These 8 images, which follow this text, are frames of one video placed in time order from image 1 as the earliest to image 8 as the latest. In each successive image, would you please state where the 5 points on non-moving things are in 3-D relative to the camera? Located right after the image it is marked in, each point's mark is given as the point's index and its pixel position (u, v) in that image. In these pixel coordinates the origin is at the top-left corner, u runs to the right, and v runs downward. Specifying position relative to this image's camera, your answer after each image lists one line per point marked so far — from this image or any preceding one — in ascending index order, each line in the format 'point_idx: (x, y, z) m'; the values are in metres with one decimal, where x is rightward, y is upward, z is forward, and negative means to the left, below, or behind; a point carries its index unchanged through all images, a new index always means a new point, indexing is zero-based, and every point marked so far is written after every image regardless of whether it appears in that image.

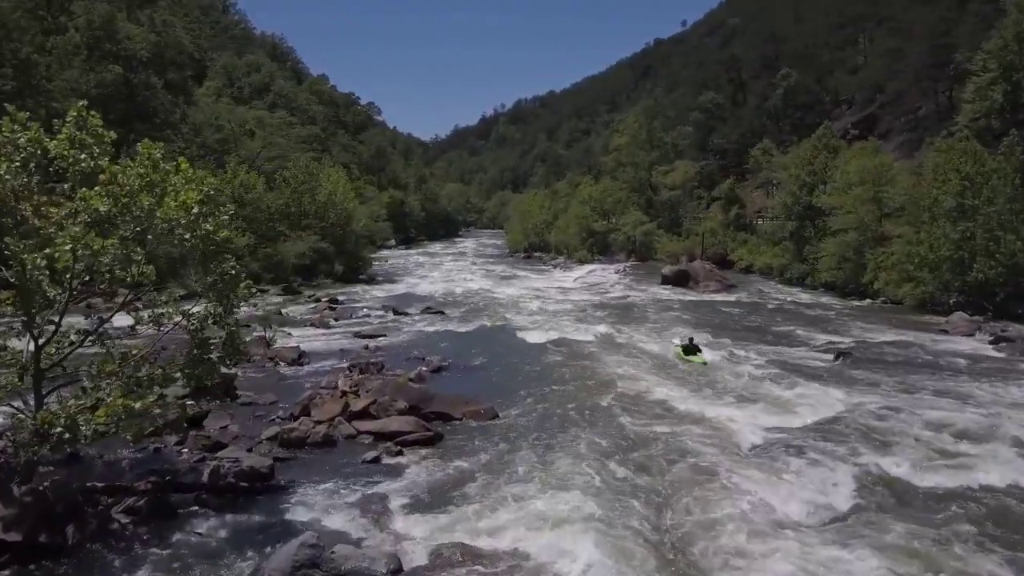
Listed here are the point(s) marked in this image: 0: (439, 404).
0: (-1.5, -2.3, +16.0) m
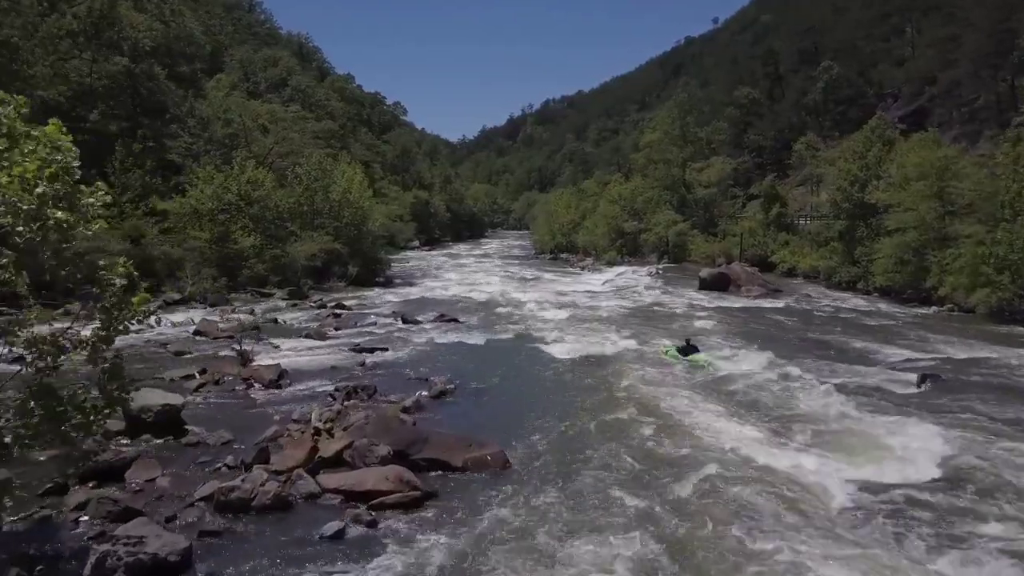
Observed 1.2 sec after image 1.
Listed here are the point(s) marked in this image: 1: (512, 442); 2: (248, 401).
0: (-1.2, -2.5, +12.6) m
1: (0.0, -2.9, +15.2) m
2: (-5.2, -2.2, +15.9) m
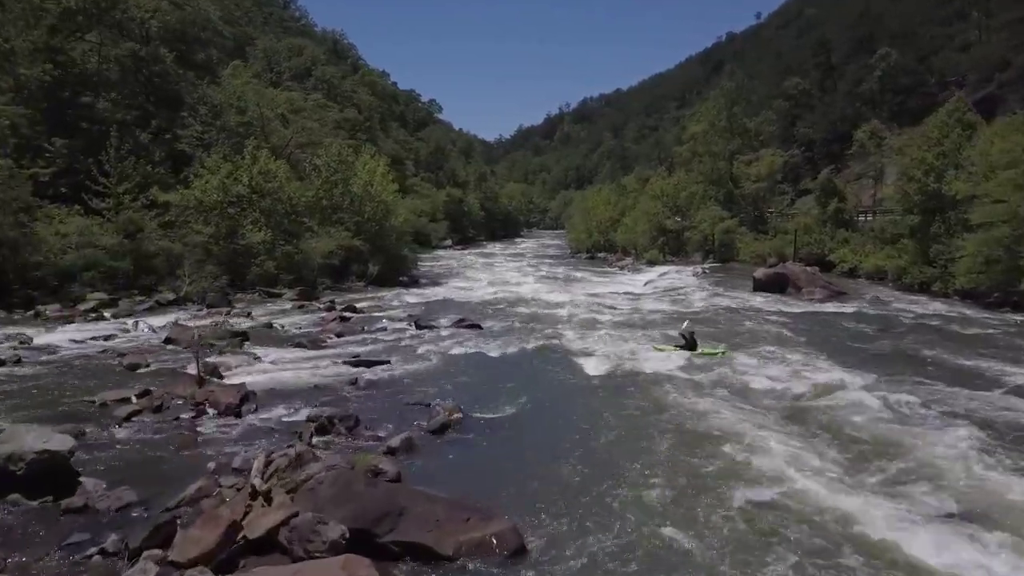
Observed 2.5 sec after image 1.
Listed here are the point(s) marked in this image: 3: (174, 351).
0: (-1.0, -2.5, +8.6) m
1: (+0.3, -2.9, +11.2) m
2: (-4.8, -2.2, +12.2) m
3: (-7.7, -1.4, +18.6) m
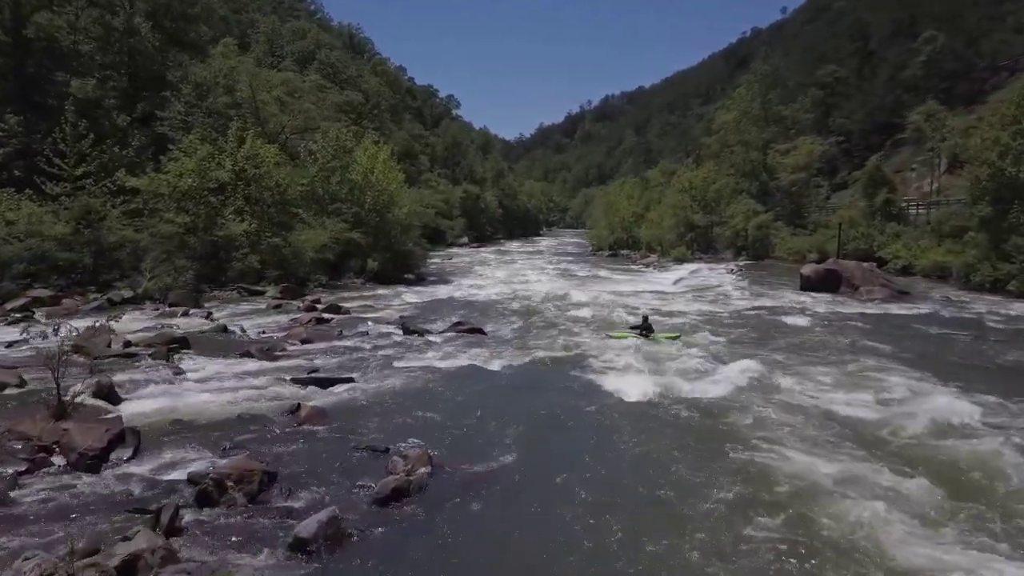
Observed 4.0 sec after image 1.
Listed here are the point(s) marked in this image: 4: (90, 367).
0: (-1.2, -2.4, +4.0) m
1: (+0.2, -2.8, +6.6) m
2: (-4.9, -2.1, +7.7) m
3: (-7.6, -1.3, +14.2) m
4: (-7.4, -1.3, +14.4) m
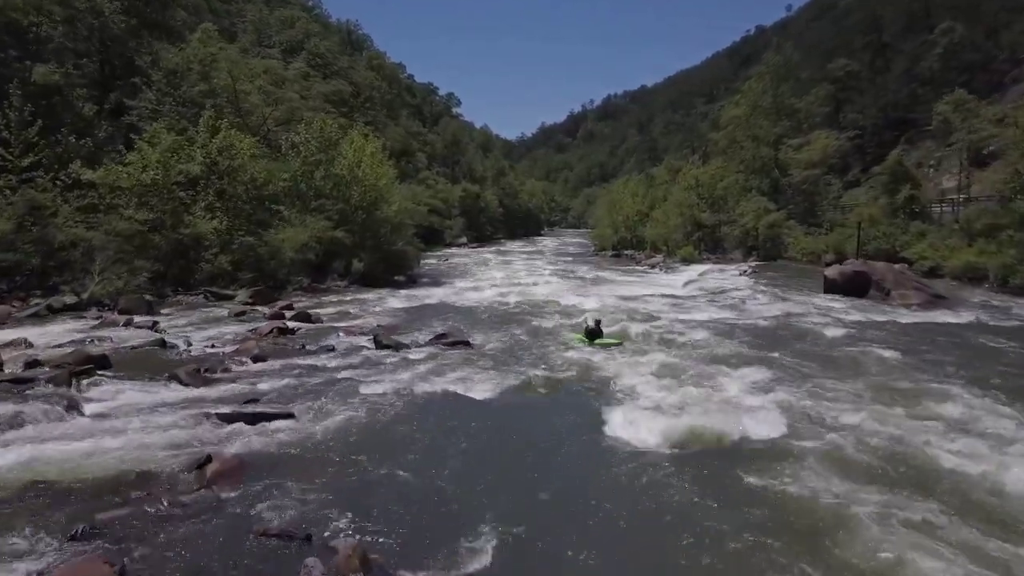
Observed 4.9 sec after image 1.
0: (-1.4, -2.5, +0.9) m
1: (-0.1, -3.0, +3.5) m
2: (-5.1, -2.2, +4.6) m
3: (-7.8, -1.5, +11.1) m
4: (-7.6, -1.5, +11.3) m
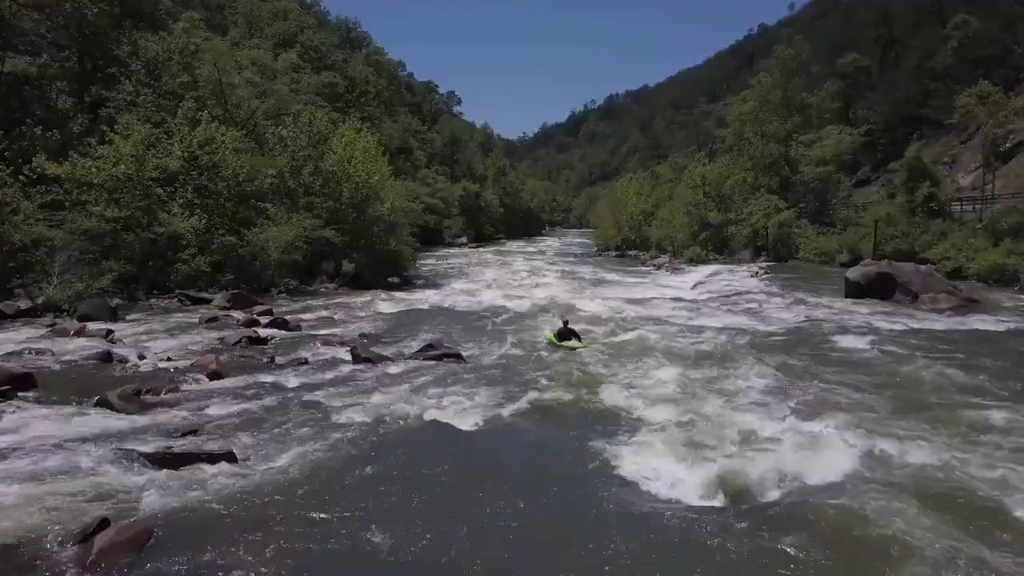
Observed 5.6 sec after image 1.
0: (-1.5, -2.6, -1.2) m
1: (-0.1, -3.1, +1.3) m
2: (-5.2, -2.3, +2.4) m
3: (-7.9, -1.6, +8.9) m
4: (-7.7, -1.6, +9.2) m
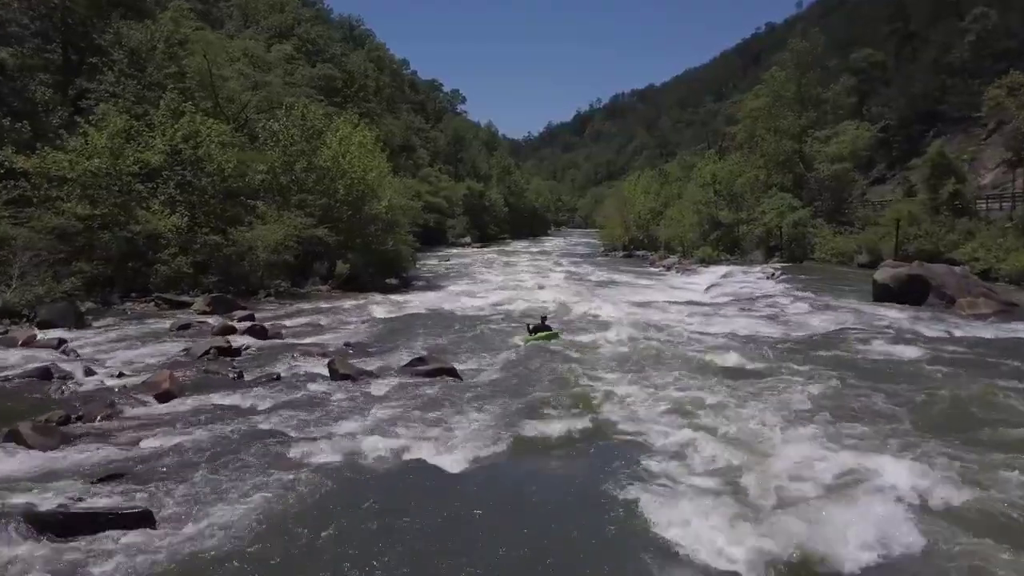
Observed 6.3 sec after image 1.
0: (-1.6, -2.7, -3.2) m
1: (-0.2, -3.2, -0.7) m
2: (-5.3, -2.4, +0.4) m
3: (-7.9, -1.6, +6.9) m
4: (-7.7, -1.7, +7.2) m
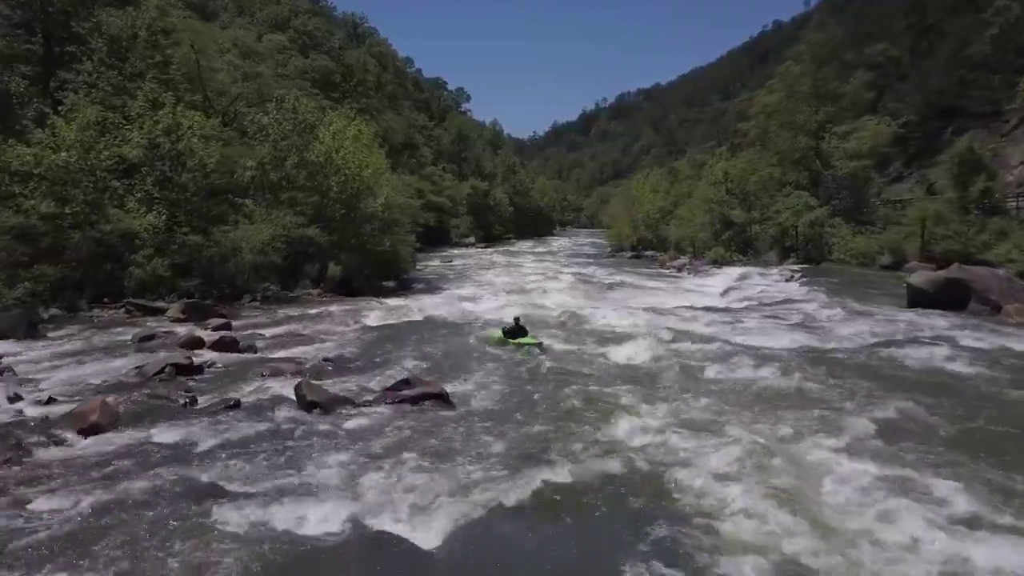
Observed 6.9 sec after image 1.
0: (-1.7, -2.8, -5.4) m
1: (-0.2, -3.3, -2.9) m
2: (-5.3, -2.6, -1.7) m
3: (-7.9, -1.8, +4.8) m
4: (-7.7, -1.8, +5.0) m
